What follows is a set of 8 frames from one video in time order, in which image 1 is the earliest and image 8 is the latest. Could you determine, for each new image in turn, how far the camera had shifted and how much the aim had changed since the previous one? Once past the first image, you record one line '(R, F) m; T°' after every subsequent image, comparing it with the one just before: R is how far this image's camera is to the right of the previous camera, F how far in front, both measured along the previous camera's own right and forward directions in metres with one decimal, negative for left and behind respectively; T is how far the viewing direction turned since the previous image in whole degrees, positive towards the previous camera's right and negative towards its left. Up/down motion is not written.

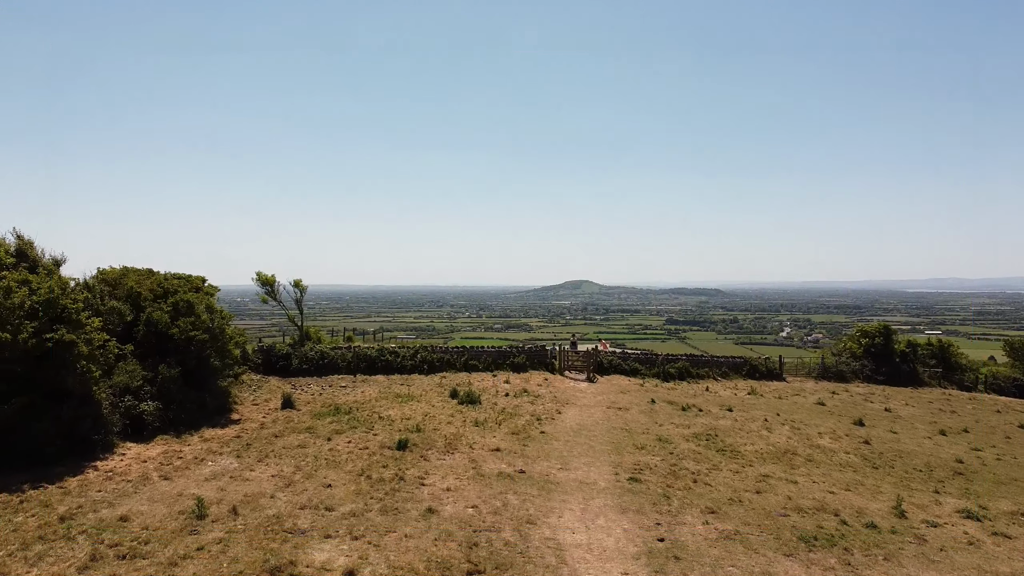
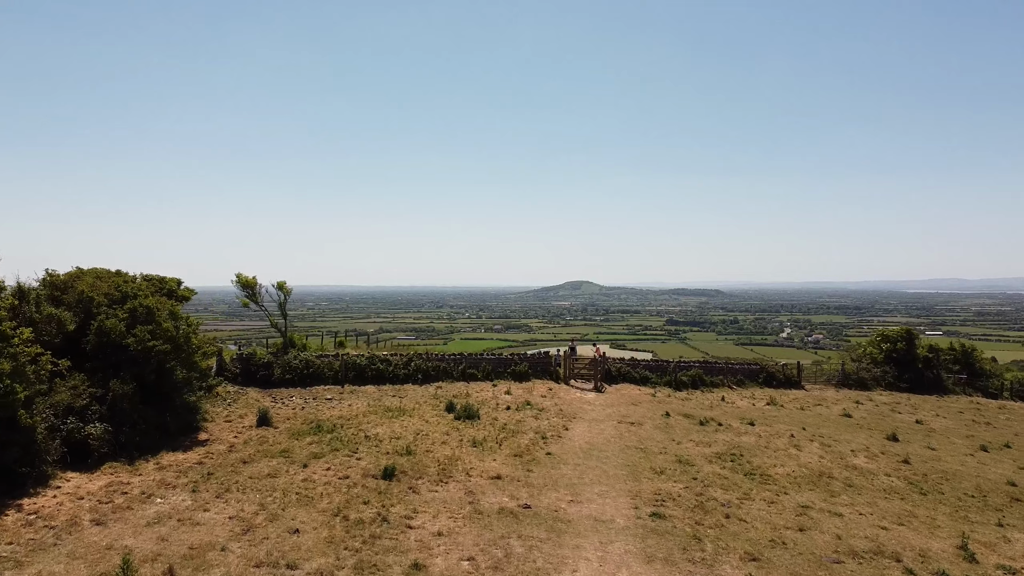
(0.0, +1.8) m; 0°
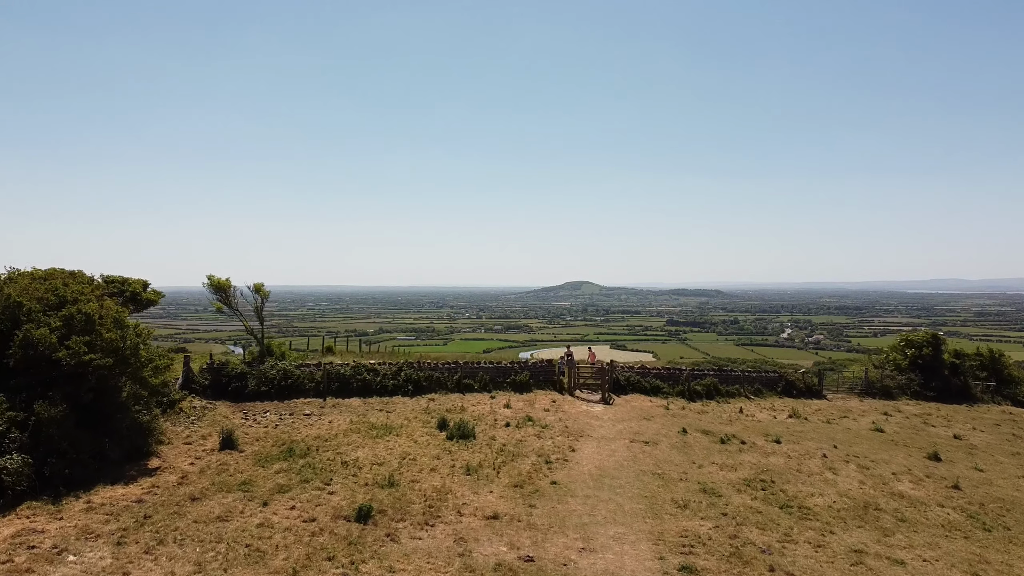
(0.0, +2.0) m; 0°
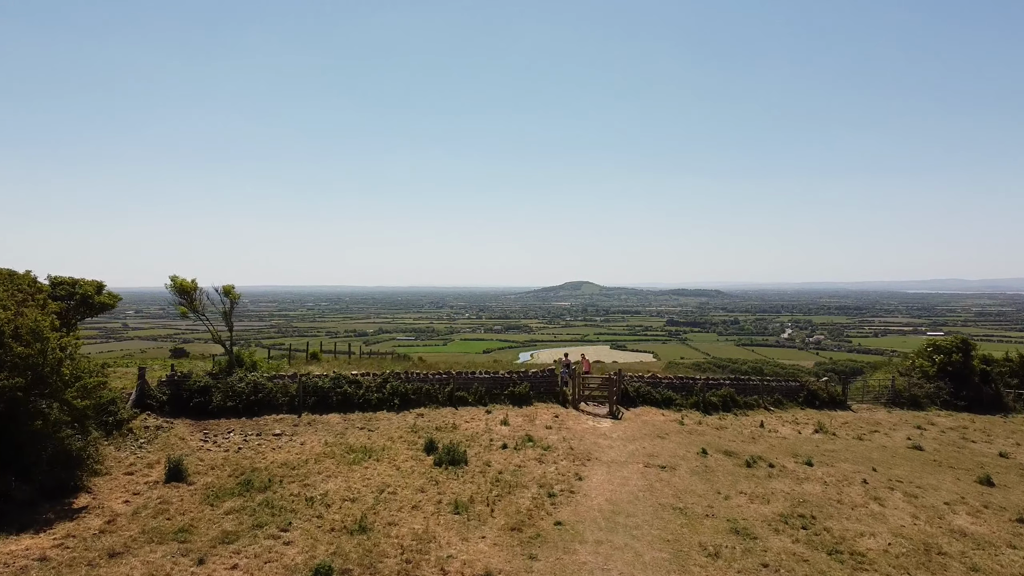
(0.0, +2.1) m; 0°
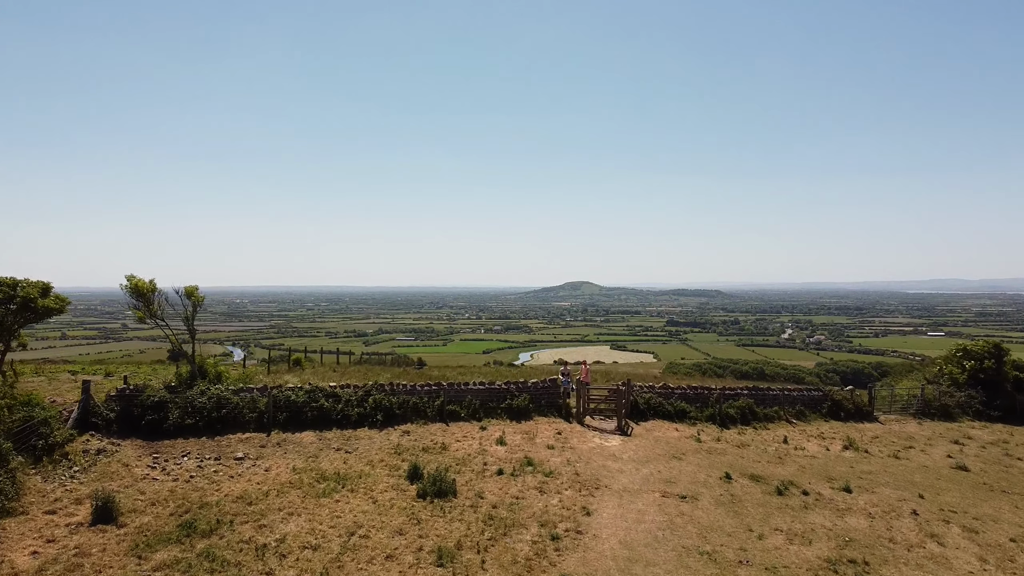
(0.0, +2.0) m; 0°
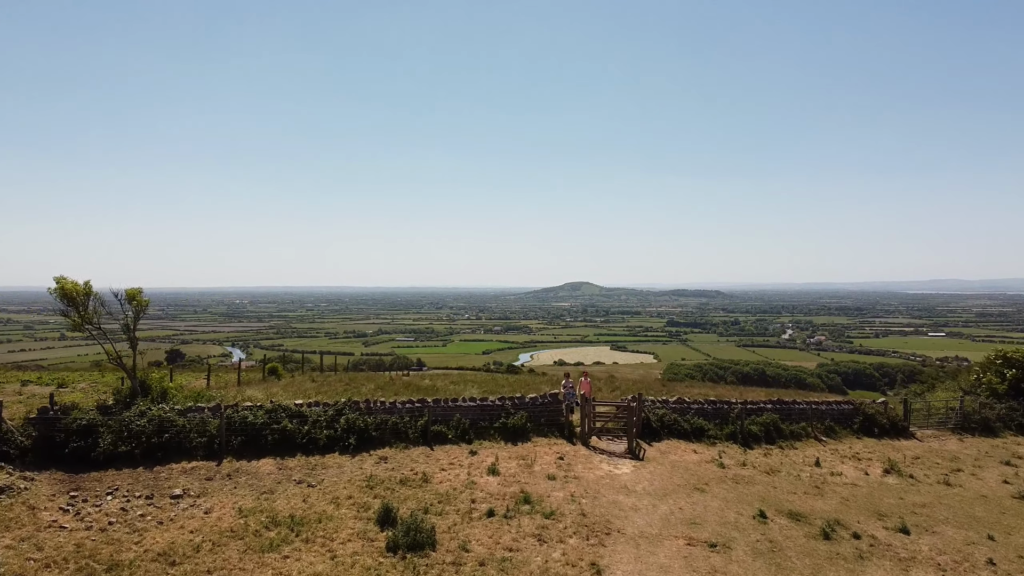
(+0.1, +2.3) m; 0°
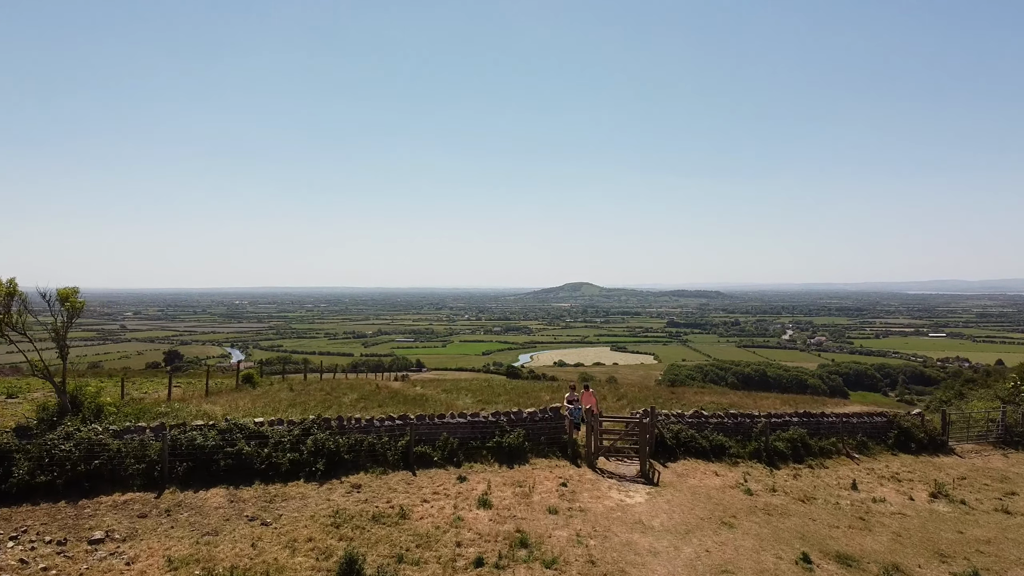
(+0.1, +2.0) m; 0°
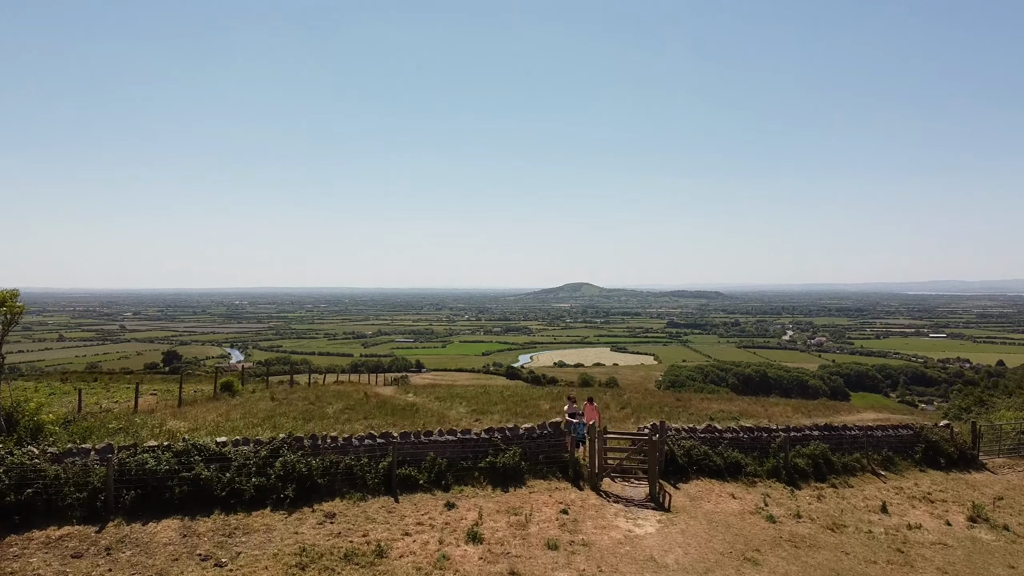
(+0.1, +1.4) m; 0°
